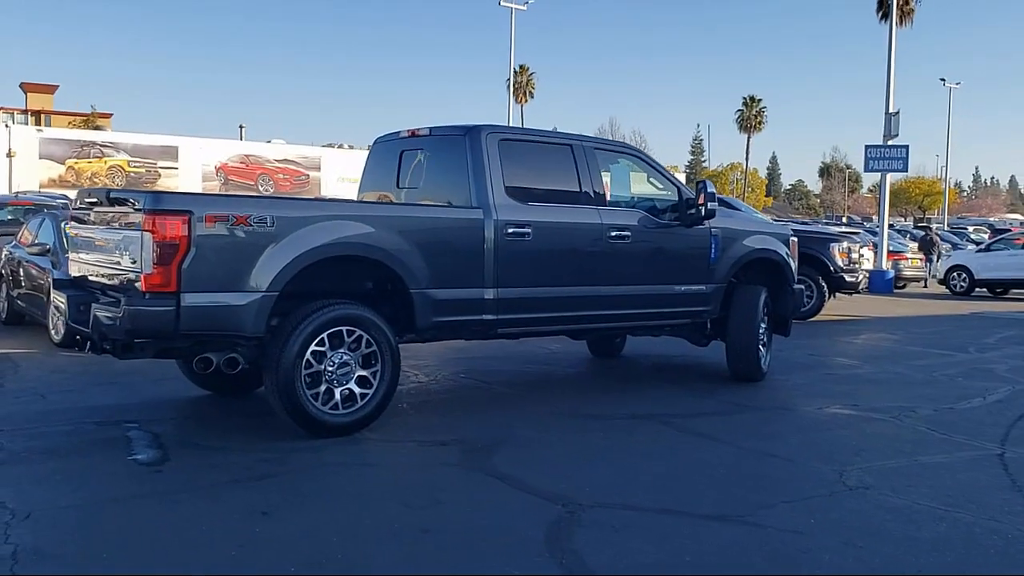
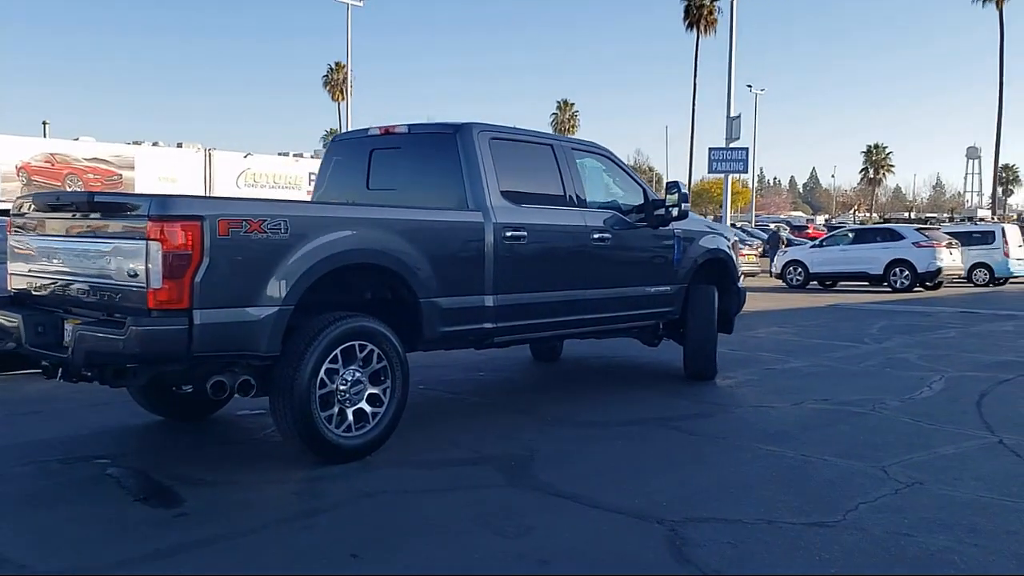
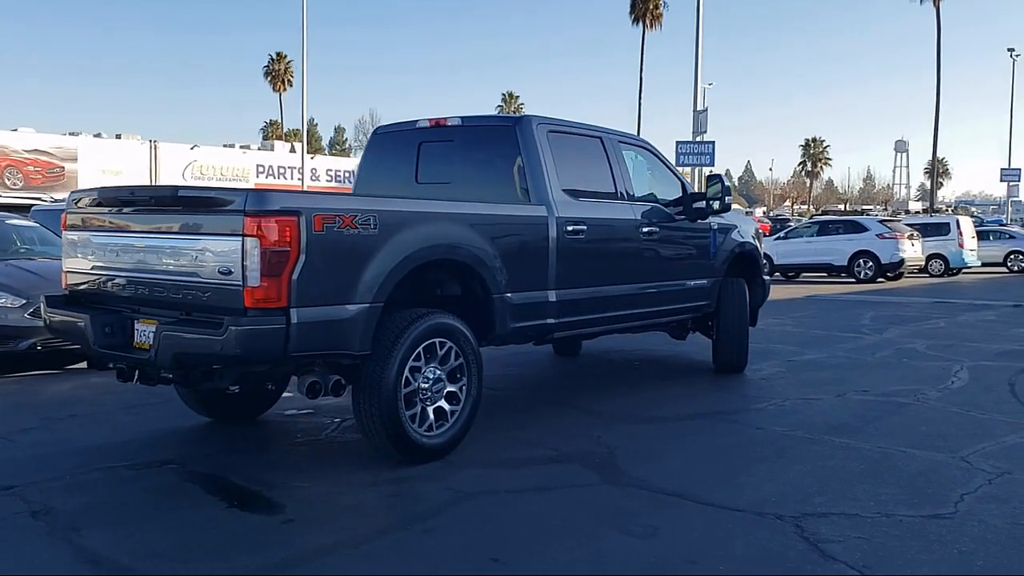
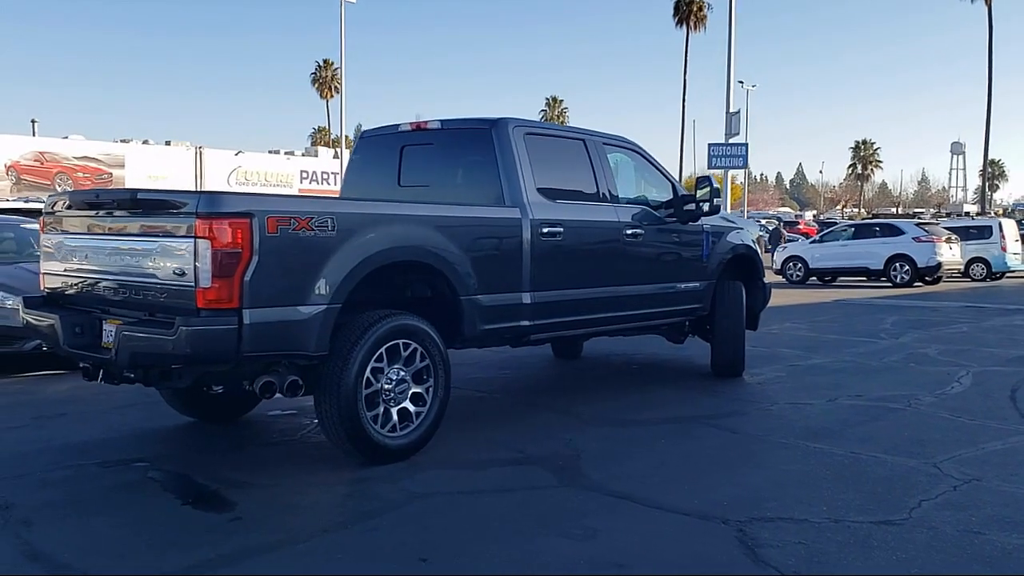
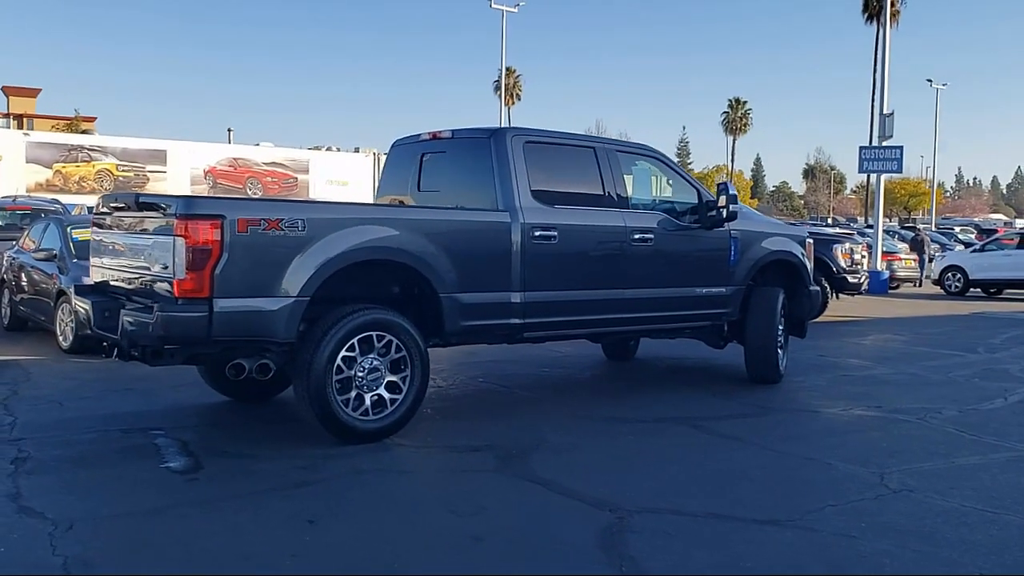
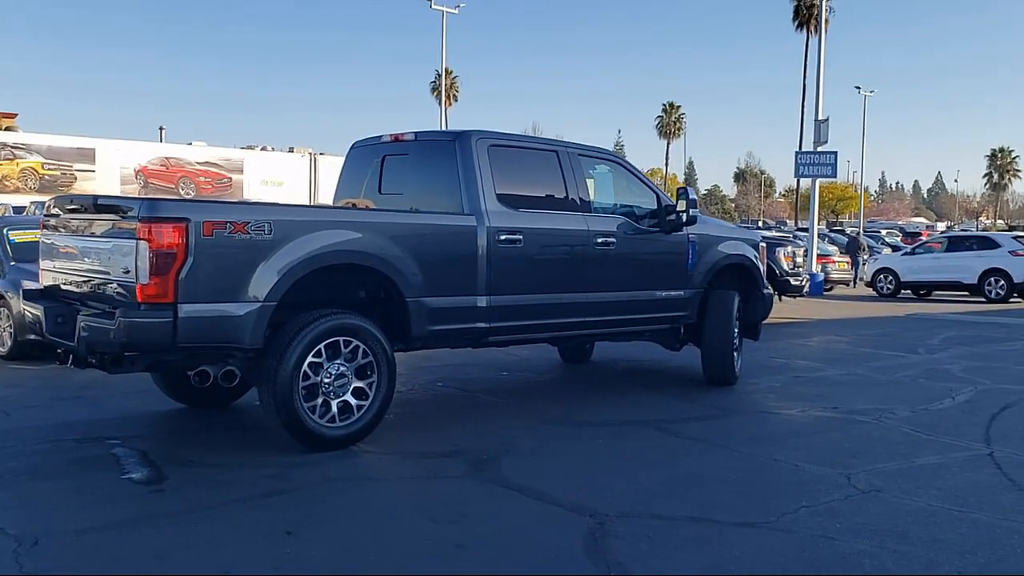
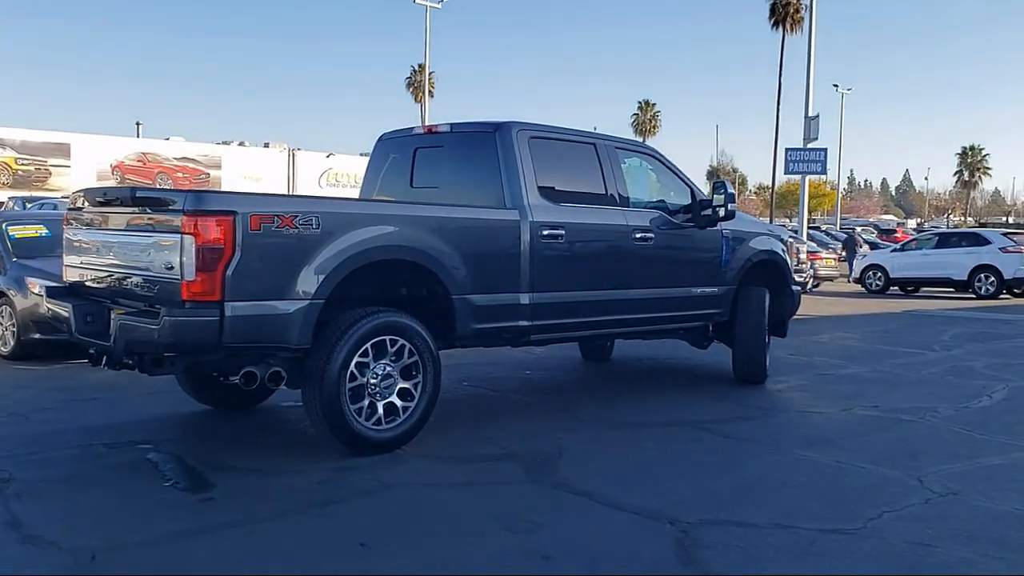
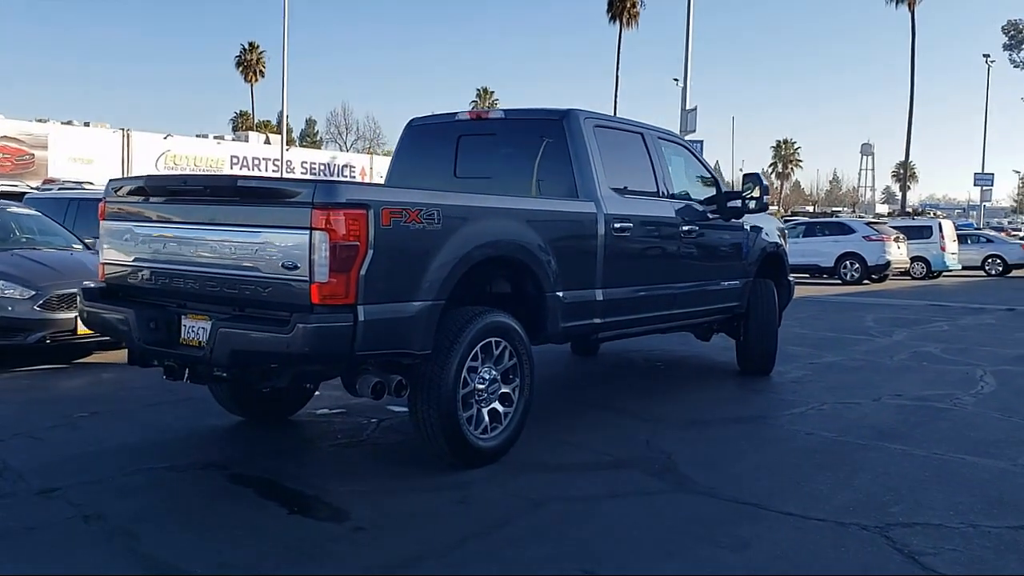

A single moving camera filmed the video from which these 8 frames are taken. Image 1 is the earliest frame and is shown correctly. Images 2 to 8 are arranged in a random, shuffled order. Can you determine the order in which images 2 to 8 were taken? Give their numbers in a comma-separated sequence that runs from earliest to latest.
5, 6, 7, 2, 4, 3, 8
